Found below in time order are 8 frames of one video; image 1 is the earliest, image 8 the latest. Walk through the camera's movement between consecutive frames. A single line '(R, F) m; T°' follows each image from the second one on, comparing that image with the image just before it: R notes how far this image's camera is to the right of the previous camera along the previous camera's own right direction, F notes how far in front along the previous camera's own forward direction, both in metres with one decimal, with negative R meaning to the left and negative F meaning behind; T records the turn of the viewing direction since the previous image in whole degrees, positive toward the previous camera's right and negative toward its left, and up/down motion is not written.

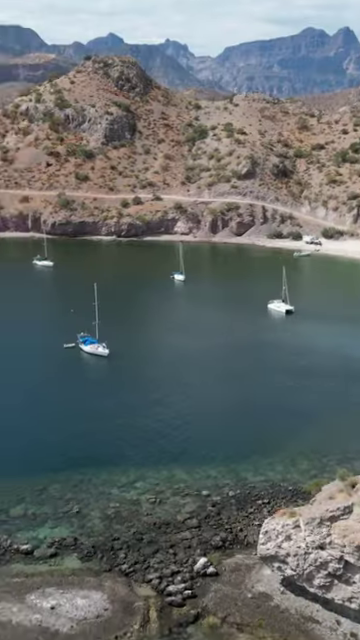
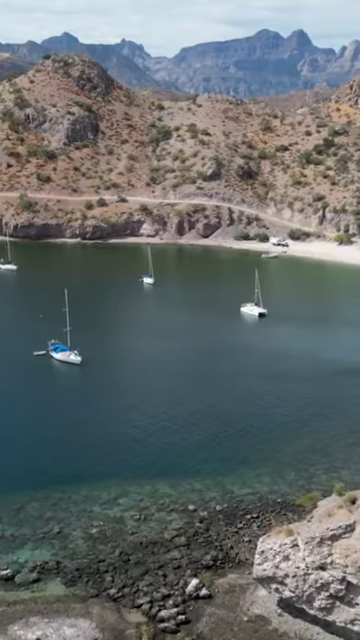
(-0.9, +1.0) m; +3°
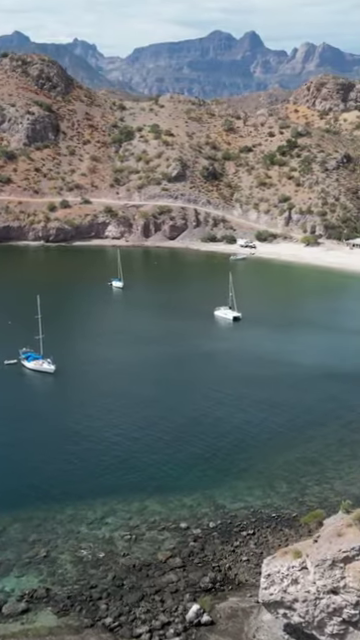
(-1.2, +1.1) m; +4°
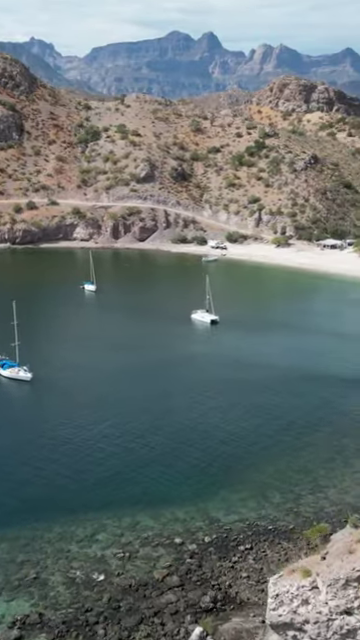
(-1.1, +0.9) m; +3°
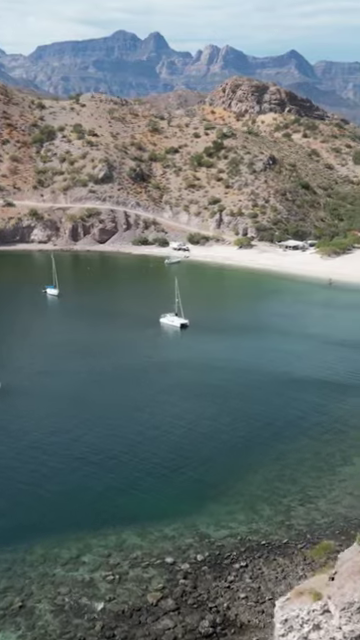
(-1.3, +1.0) m; +4°
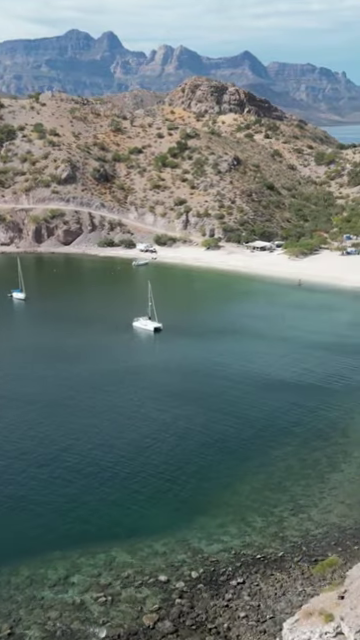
(-1.2, +0.9) m; +4°
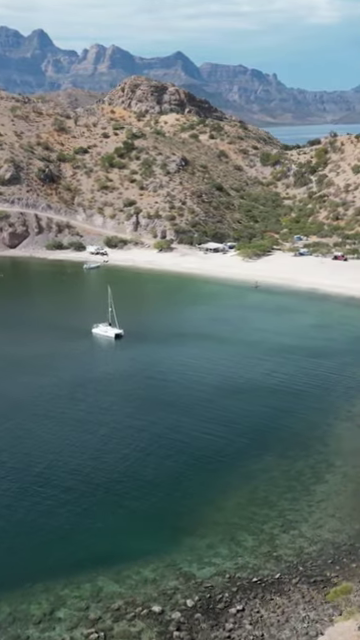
(-1.7, +1.4) m; +5°
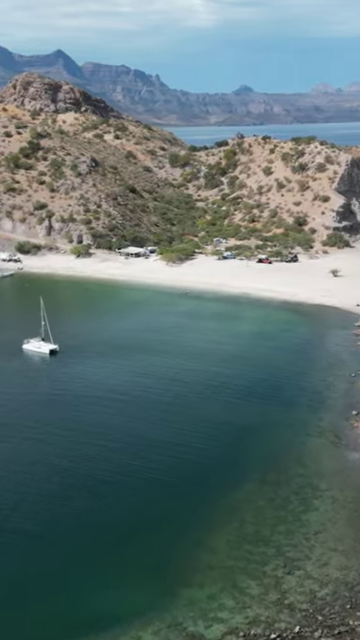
(-3.4, +3.2) m; +9°
